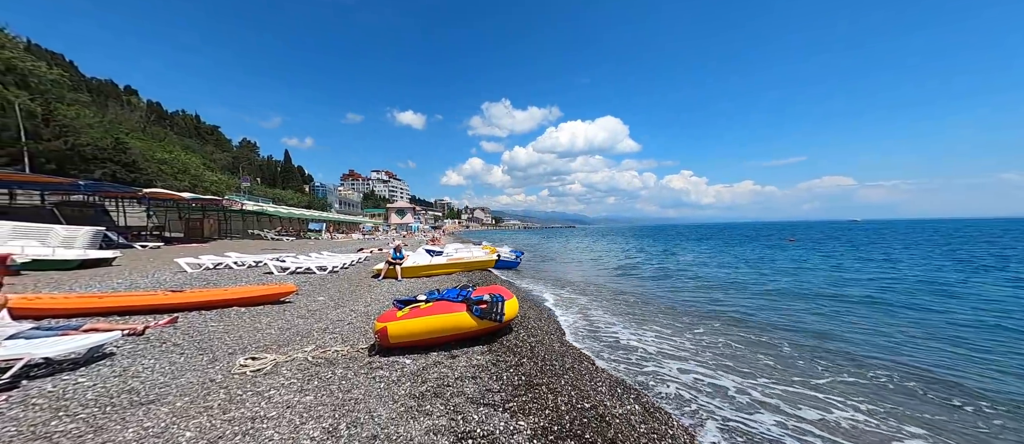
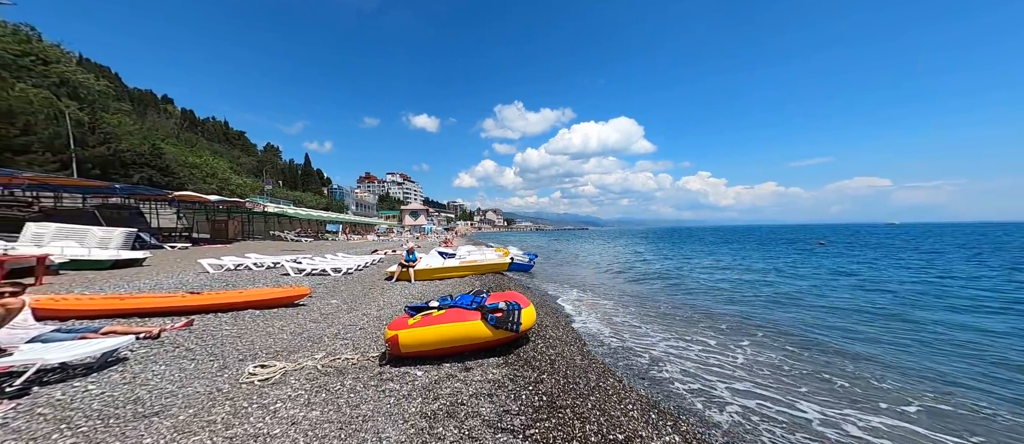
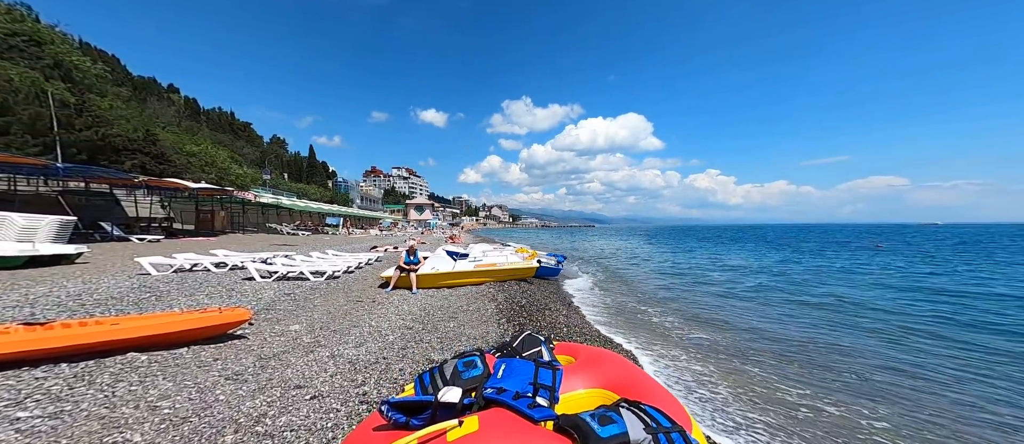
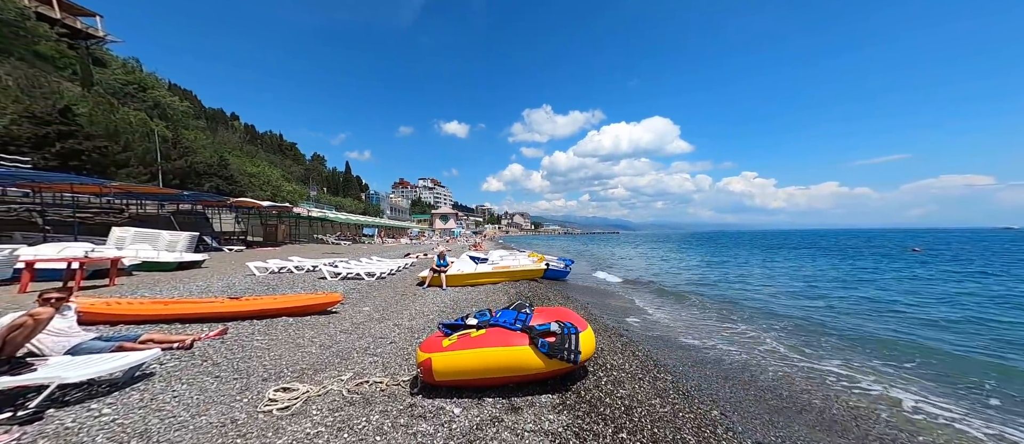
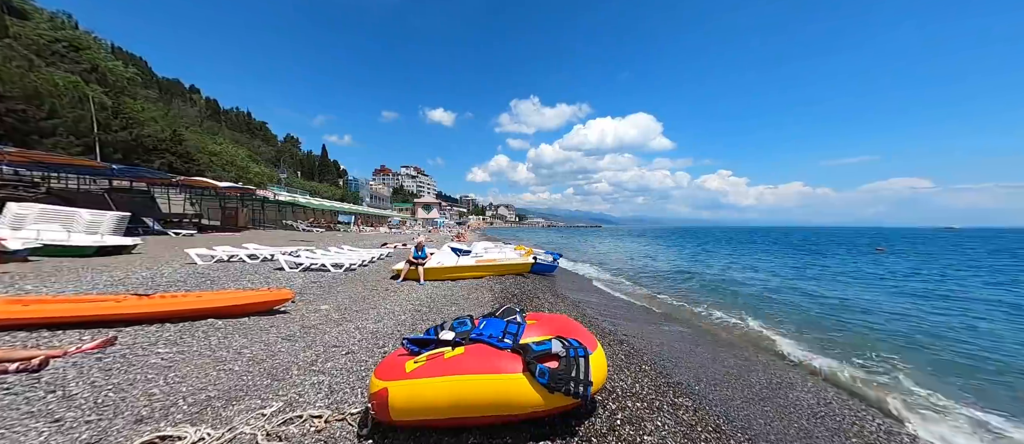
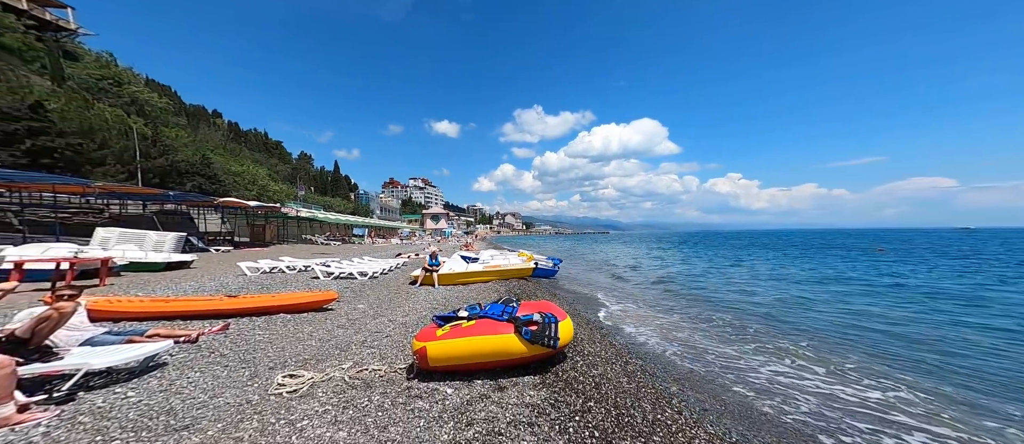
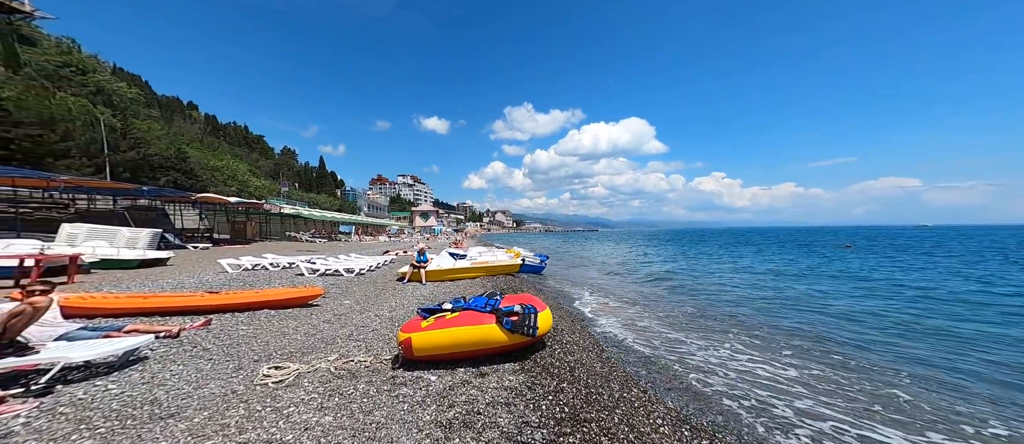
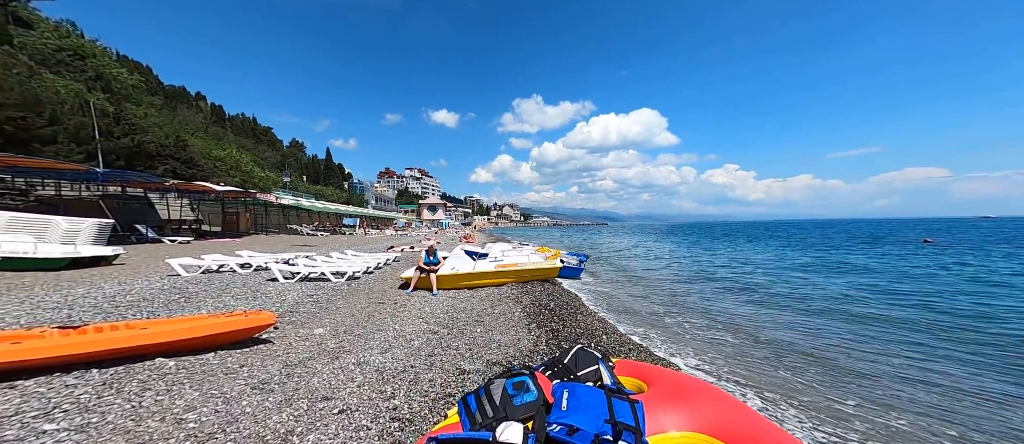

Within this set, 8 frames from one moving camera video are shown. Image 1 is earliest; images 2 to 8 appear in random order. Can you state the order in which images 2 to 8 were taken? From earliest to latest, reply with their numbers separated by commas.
2, 7, 6, 4, 5, 3, 8
